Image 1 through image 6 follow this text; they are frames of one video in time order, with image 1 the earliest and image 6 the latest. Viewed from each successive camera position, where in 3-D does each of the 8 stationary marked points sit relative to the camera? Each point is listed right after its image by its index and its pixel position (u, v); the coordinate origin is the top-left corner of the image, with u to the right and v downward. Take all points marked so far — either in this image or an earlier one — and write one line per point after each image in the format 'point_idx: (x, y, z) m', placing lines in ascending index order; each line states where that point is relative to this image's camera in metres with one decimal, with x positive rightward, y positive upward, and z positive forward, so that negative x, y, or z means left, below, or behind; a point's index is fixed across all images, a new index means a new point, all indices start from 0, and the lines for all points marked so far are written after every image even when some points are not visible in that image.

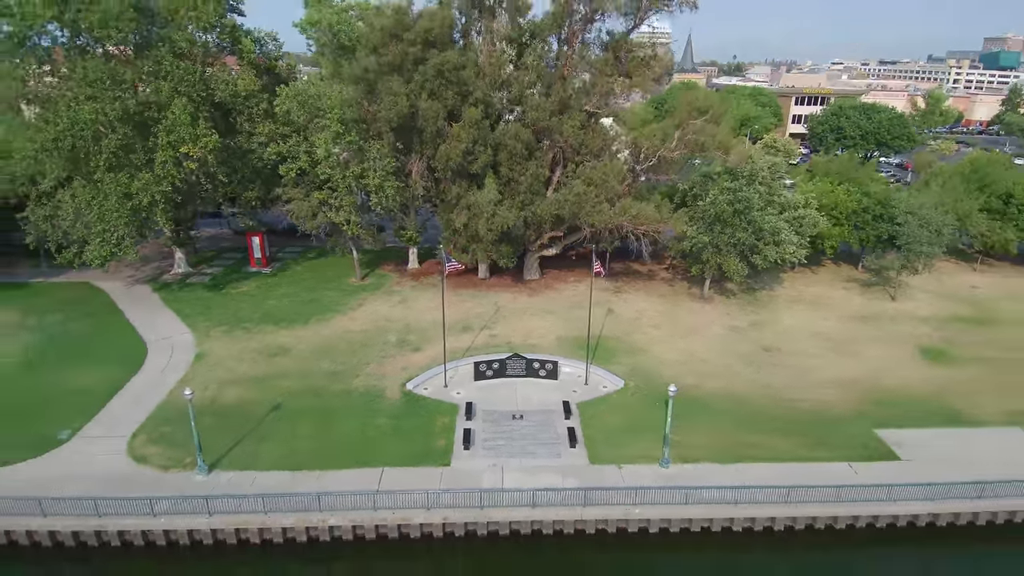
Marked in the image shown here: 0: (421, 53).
0: (-1.5, +3.7, +11.5) m
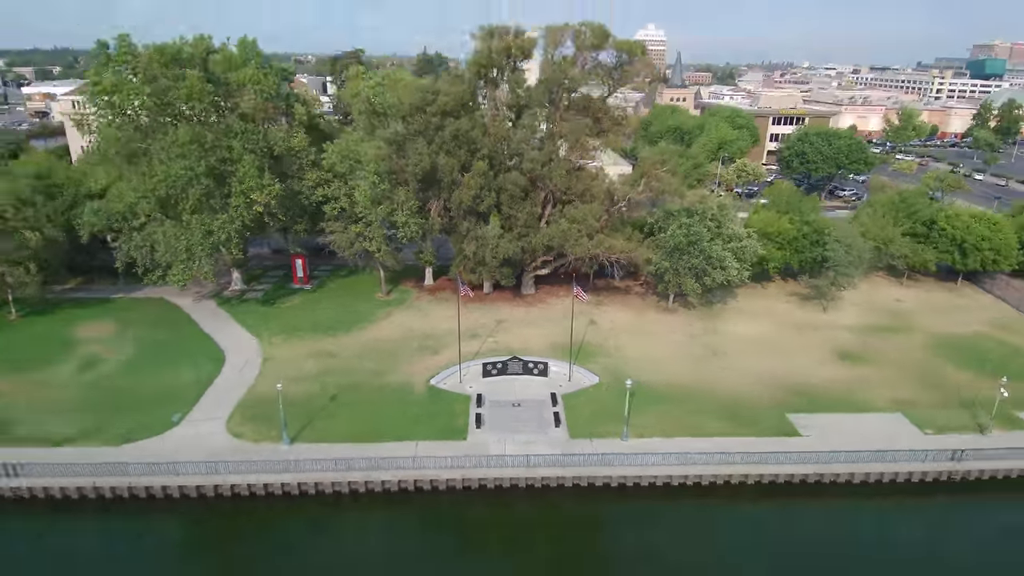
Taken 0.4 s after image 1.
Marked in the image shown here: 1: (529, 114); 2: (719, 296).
0: (-1.5, +3.4, +14.2) m
1: (+0.4, +3.8, +14.3) m
2: (+5.0, -0.2, +16.2) m
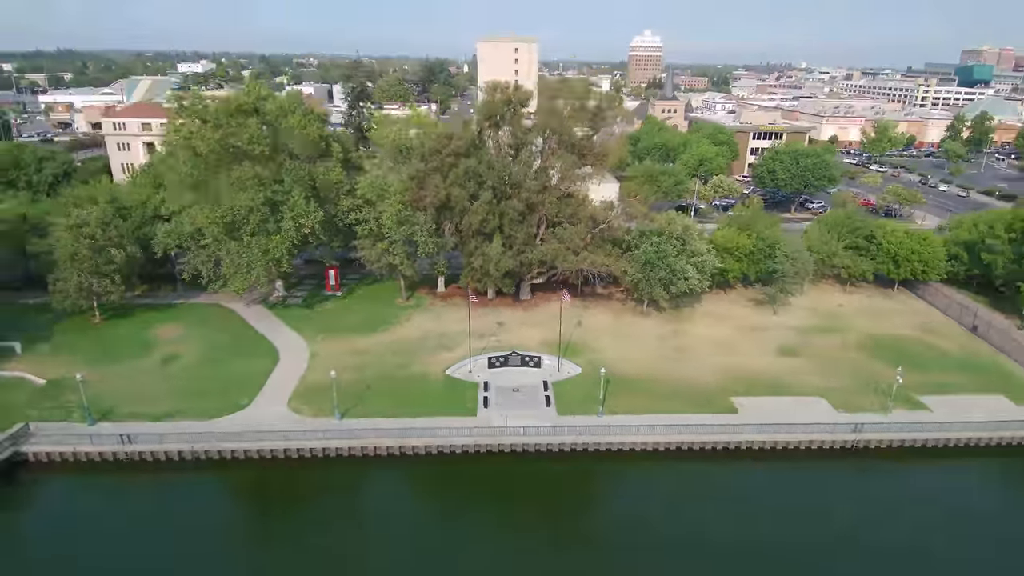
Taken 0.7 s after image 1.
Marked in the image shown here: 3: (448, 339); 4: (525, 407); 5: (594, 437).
0: (-1.5, +3.2, +17.1) m
1: (+0.4, +3.6, +17.2) m
2: (+5.1, -0.4, +19.1) m
3: (-1.6, -1.3, +16.7) m
4: (+0.3, -2.5, +13.8) m
5: (+1.6, -2.9, +13.1) m
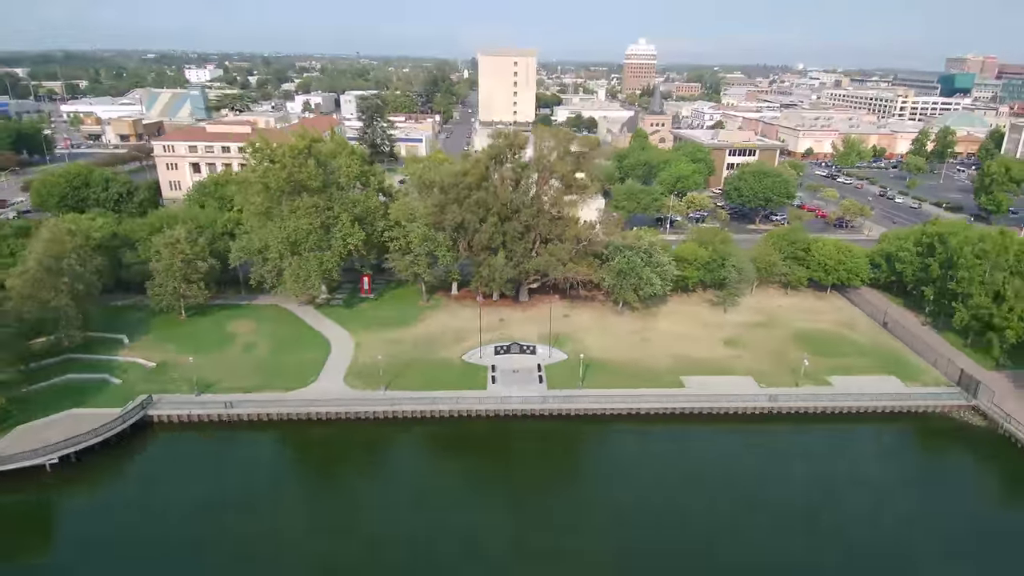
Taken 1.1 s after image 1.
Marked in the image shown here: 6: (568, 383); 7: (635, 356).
0: (-1.5, +3.1, +21.4) m
1: (+0.4, +3.5, +21.5) m
2: (+5.1, -0.5, +23.4) m
3: (-1.6, -1.4, +21.1) m
4: (+0.3, -2.6, +18.1) m
5: (+1.6, -3.0, +17.4) m
6: (+1.5, -2.6, +18.1) m
7: (+3.7, -2.0, +19.7) m
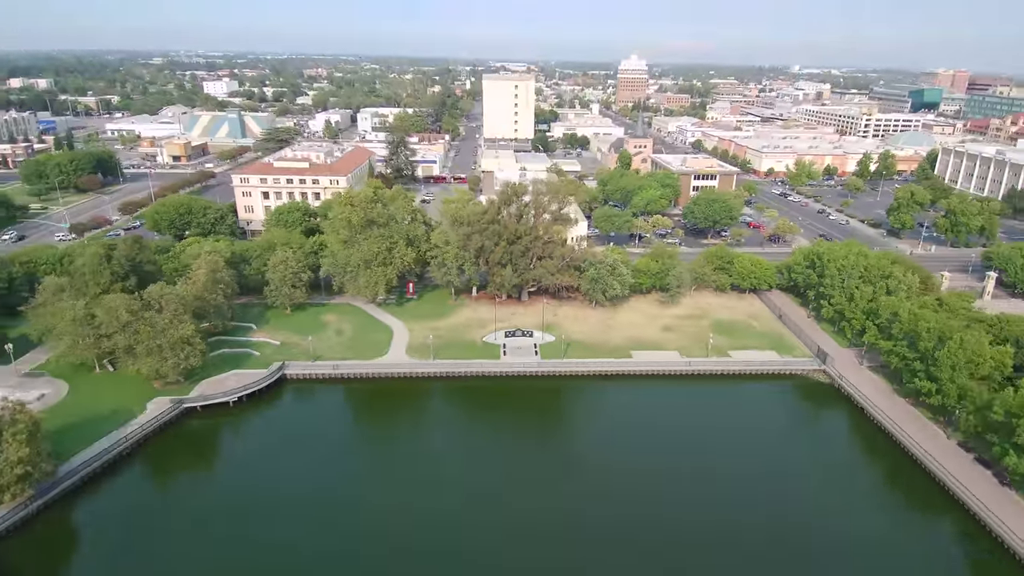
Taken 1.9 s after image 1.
0: (-1.2, +2.9, +30.6) m
1: (+0.6, +3.4, +30.6) m
2: (+5.3, -0.6, +32.6) m
3: (-1.4, -1.6, +30.2) m
4: (+0.5, -2.7, +27.3) m
5: (+1.8, -3.2, +26.6) m
6: (+1.7, -2.8, +27.3) m
7: (+3.9, -2.2, +28.9) m
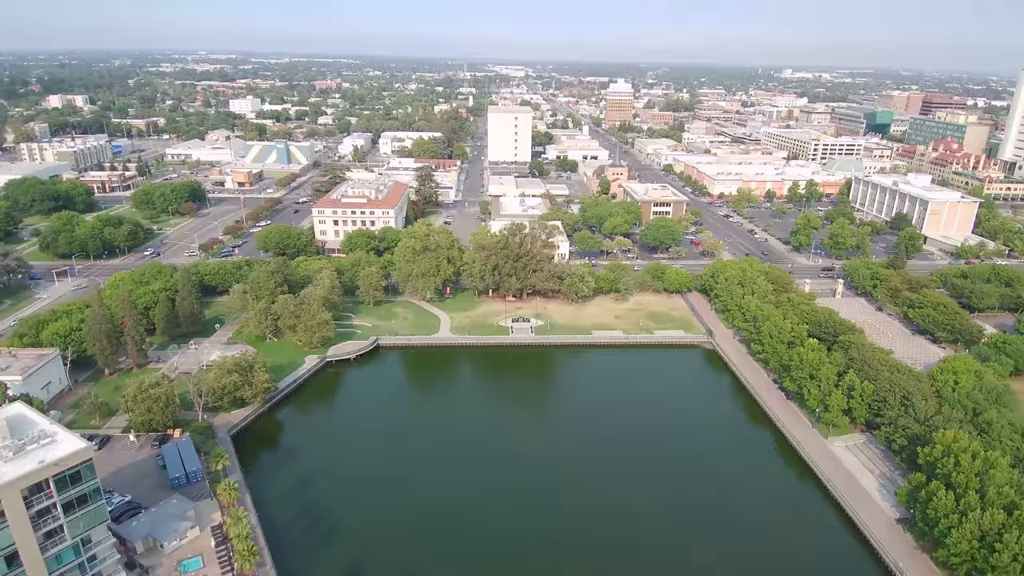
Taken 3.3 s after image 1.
0: (-1.0, +2.7, +47.2) m
1: (+0.9, +3.2, +47.3) m
2: (+5.6, -0.8, +49.2) m
3: (-1.1, -1.7, +46.8) m
4: (+0.8, -2.9, +43.9) m
5: (+2.1, -3.4, +43.2) m
6: (+2.0, -2.9, +43.9) m
7: (+4.2, -2.4, +45.5) m
